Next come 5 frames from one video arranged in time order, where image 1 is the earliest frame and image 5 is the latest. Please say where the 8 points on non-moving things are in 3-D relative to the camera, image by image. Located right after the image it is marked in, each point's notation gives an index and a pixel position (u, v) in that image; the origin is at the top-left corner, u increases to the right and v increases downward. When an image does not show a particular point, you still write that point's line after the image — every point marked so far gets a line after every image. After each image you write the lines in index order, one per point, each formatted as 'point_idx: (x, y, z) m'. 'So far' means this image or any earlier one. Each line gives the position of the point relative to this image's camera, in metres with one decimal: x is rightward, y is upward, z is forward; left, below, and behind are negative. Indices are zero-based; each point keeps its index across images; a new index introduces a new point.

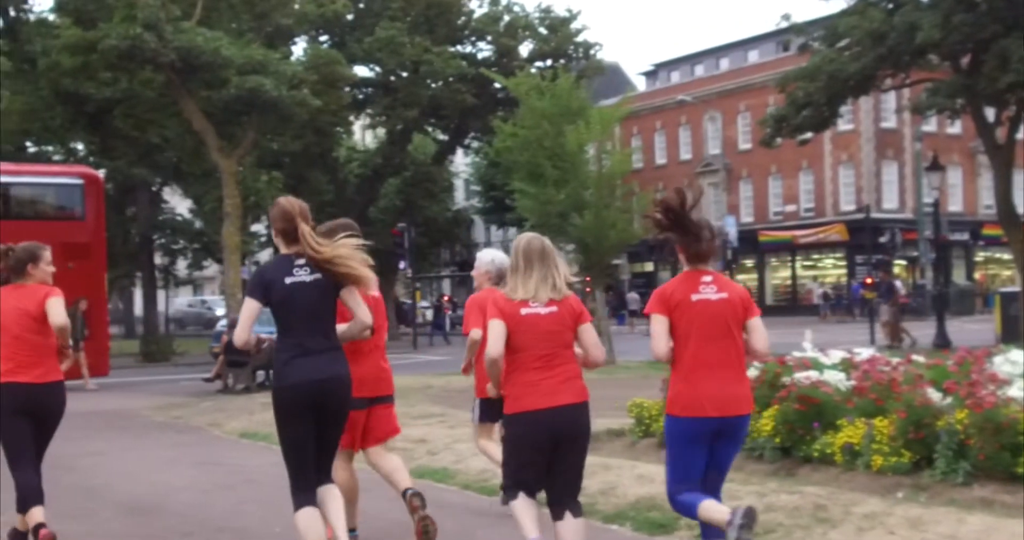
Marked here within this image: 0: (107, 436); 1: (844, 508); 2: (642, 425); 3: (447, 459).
0: (-4.4, -1.8, +14.9) m
1: (+2.0, -1.5, +8.4) m
2: (+1.1, -1.4, +12.2) m
3: (-0.6, -1.6, +12.0) m
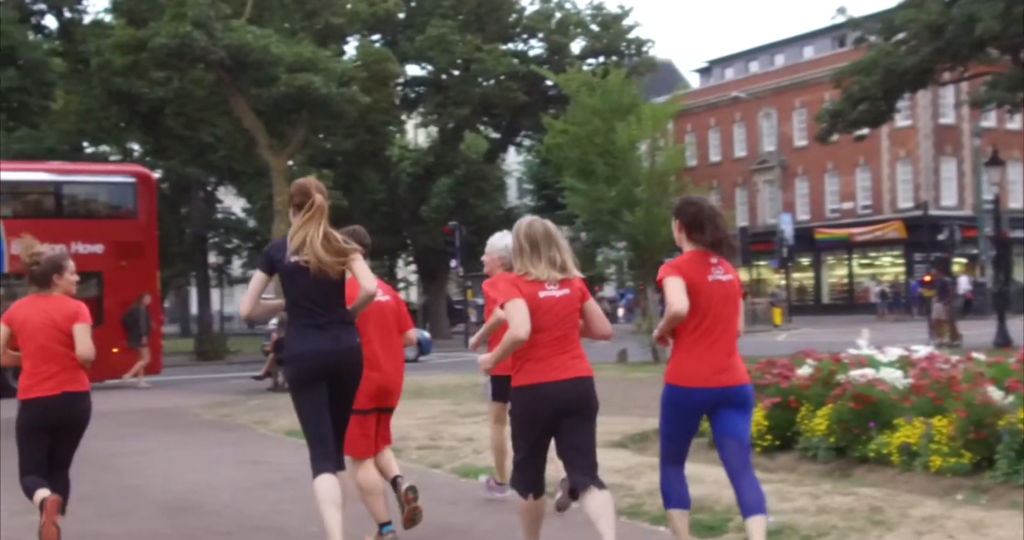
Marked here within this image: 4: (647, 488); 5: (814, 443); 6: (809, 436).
0: (-3.9, -1.8, +14.9) m
1: (+2.3, -1.4, +8.1) m
2: (+1.6, -1.3, +11.9) m
3: (-0.2, -1.6, +11.7) m
4: (+0.9, -1.5, +9.7) m
5: (+2.3, -1.3, +10.3) m
6: (+2.2, -1.3, +10.3) m
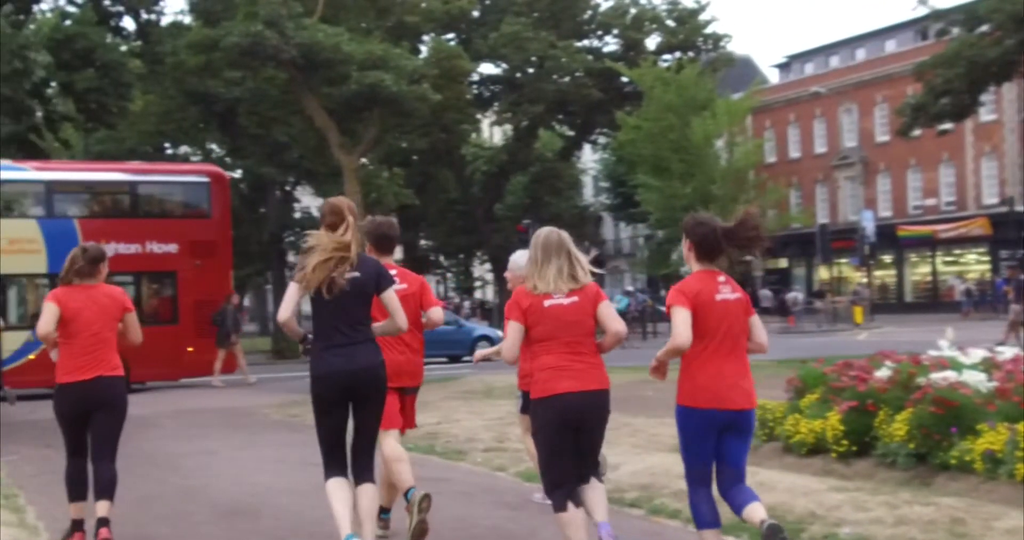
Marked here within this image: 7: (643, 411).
0: (-3.1, -1.8, +14.8) m
1: (+2.6, -1.4, +7.7) m
2: (+2.1, -1.3, +11.5) m
3: (+0.4, -1.6, +11.4) m
4: (+1.4, -1.5, +9.3) m
5: (+2.7, -1.3, +9.9) m
6: (+2.7, -1.2, +9.9) m
7: (+1.6, -1.7, +16.3) m
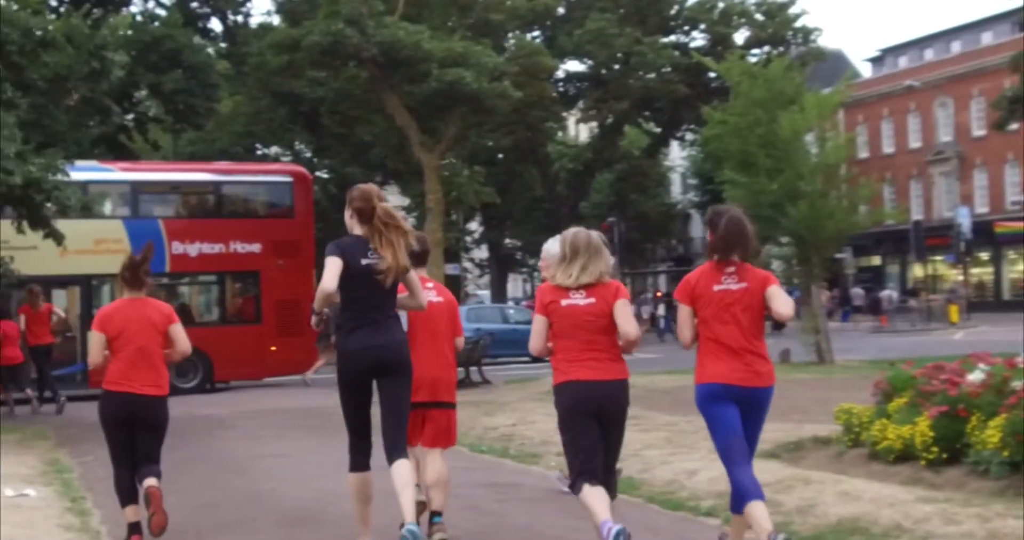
0: (-2.3, -1.8, +14.6) m
1: (+3.0, -1.4, +7.2) m
2: (+2.7, -1.3, +11.0) m
3: (+1.0, -1.6, +11.1) m
4: (+1.8, -1.5, +8.9) m
5: (+3.2, -1.3, +9.4) m
6: (+3.2, -1.2, +9.4) m
7: (+2.5, -1.6, +15.8) m
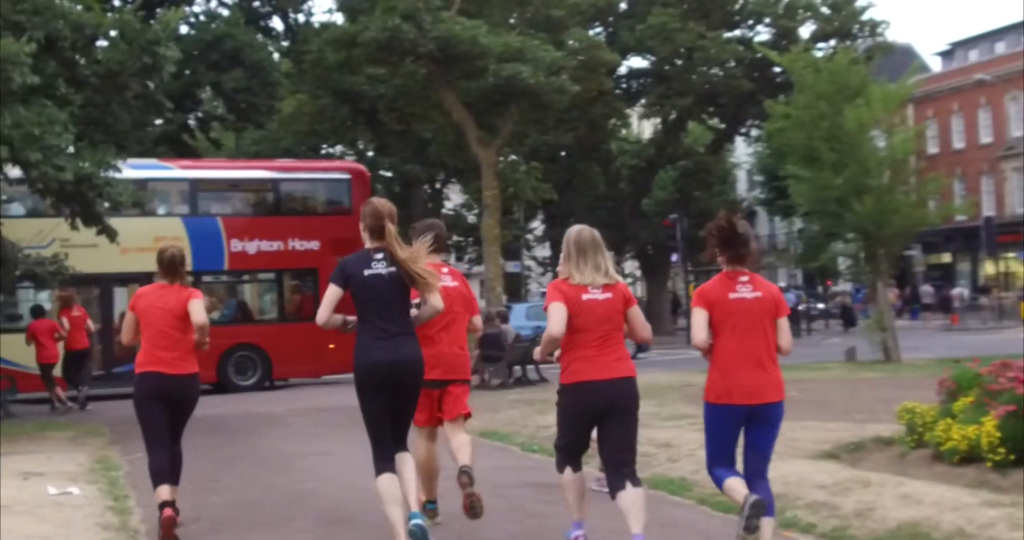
0: (-1.7, -1.7, +14.4) m
1: (+3.2, -1.4, +6.7) m
2: (+3.1, -1.2, +10.6) m
3: (+1.4, -1.5, +10.7) m
4: (+2.1, -1.5, +8.5) m
5: (+3.5, -1.2, +8.9) m
6: (+3.5, -1.2, +9.0) m
7: (+3.1, -1.6, +15.4) m
